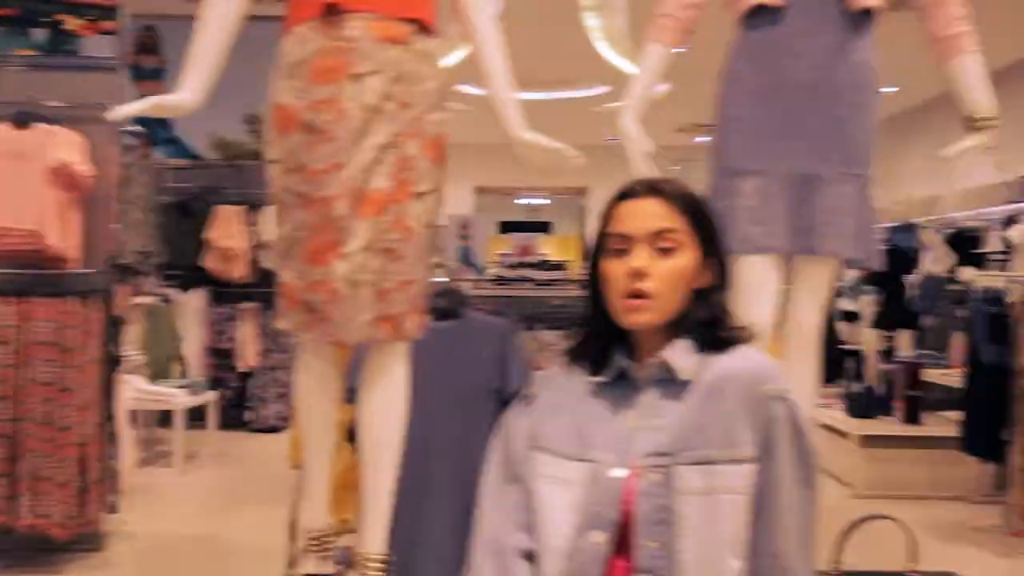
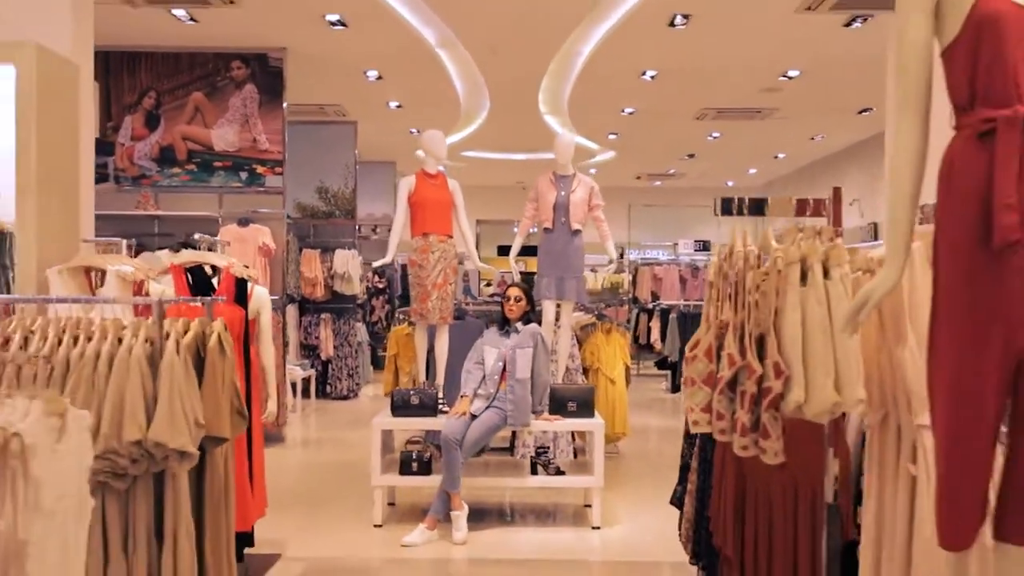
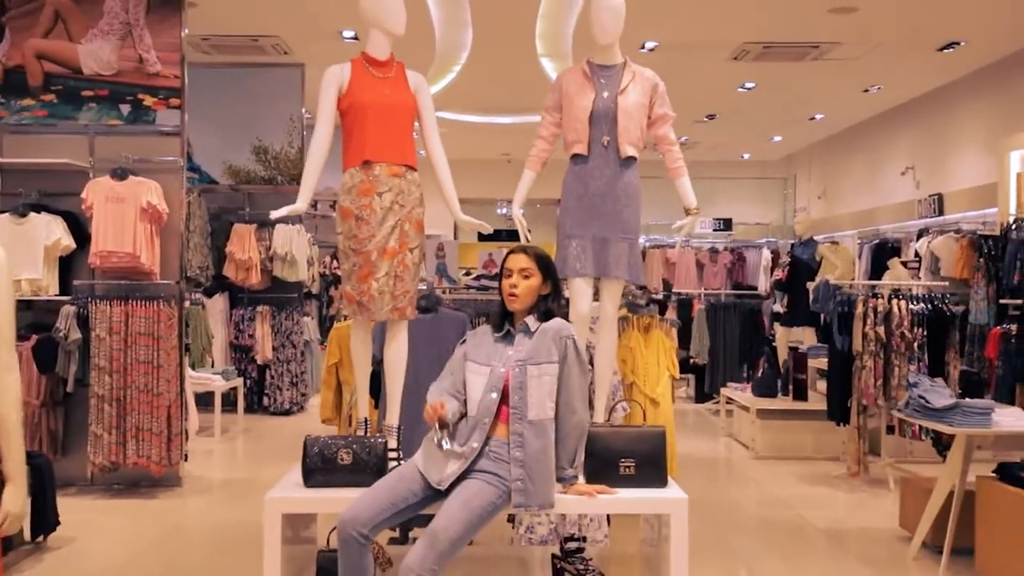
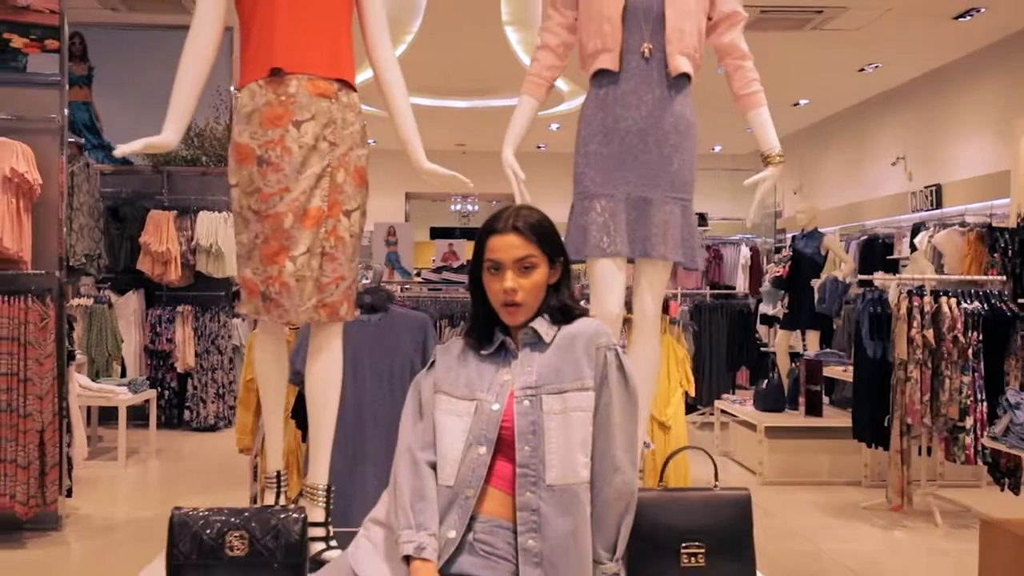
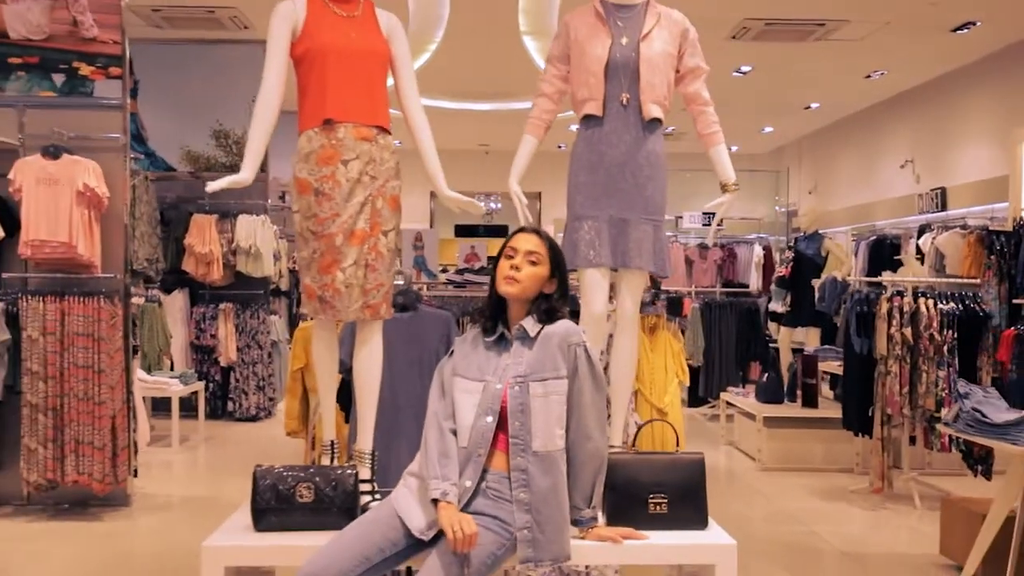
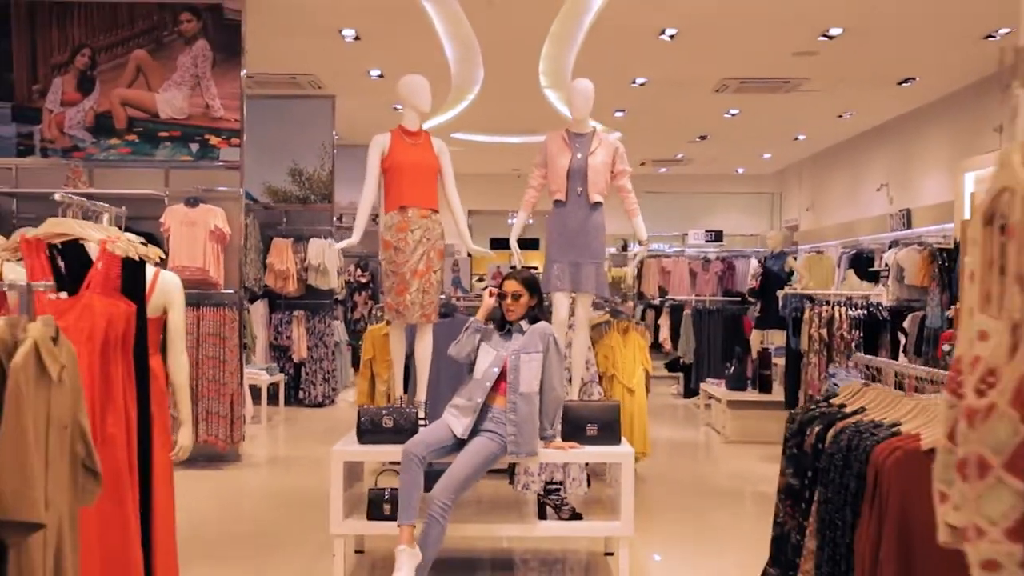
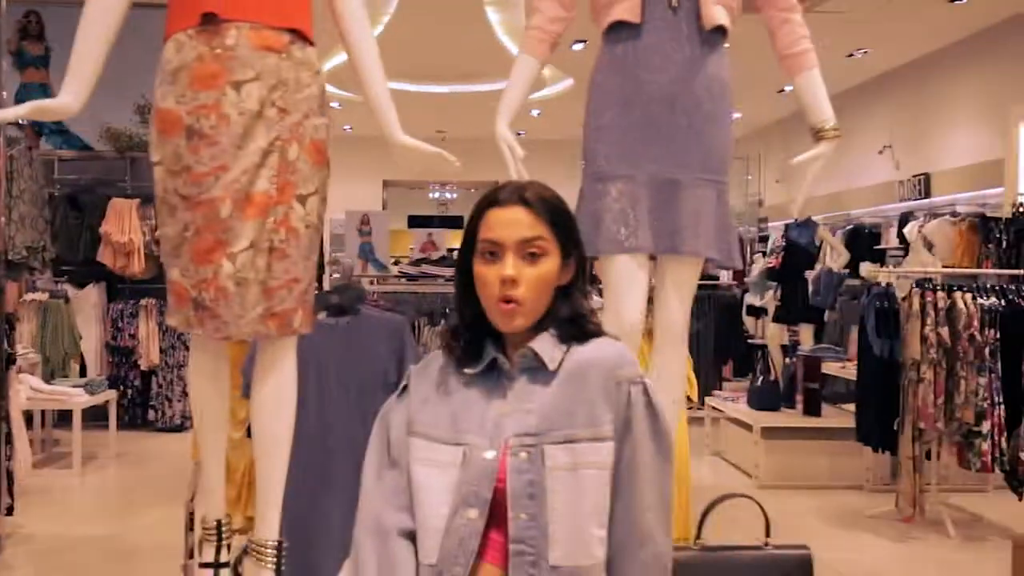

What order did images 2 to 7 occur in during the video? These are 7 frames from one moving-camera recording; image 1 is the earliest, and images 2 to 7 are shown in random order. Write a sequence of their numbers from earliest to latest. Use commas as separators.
7, 4, 5, 3, 6, 2
